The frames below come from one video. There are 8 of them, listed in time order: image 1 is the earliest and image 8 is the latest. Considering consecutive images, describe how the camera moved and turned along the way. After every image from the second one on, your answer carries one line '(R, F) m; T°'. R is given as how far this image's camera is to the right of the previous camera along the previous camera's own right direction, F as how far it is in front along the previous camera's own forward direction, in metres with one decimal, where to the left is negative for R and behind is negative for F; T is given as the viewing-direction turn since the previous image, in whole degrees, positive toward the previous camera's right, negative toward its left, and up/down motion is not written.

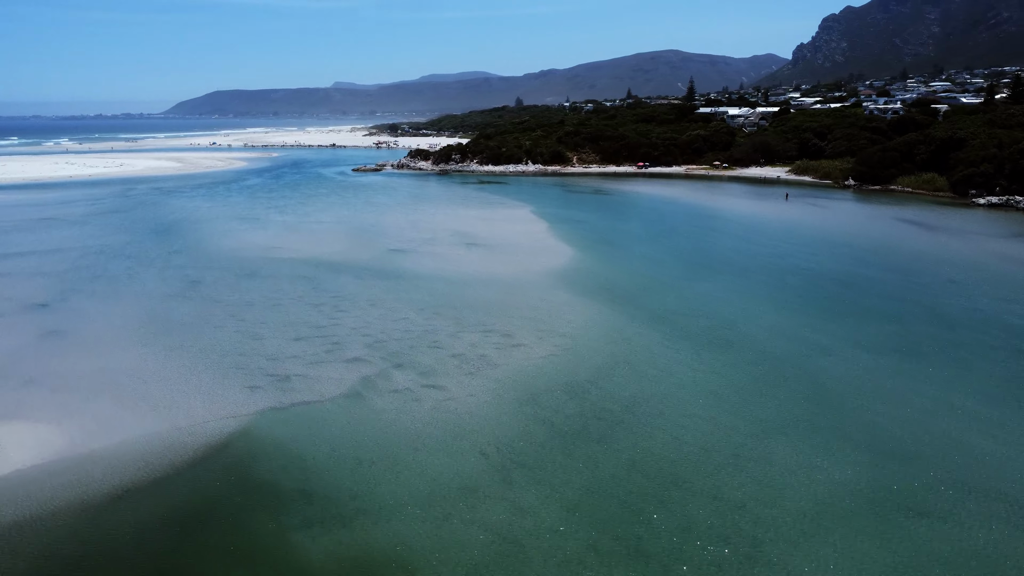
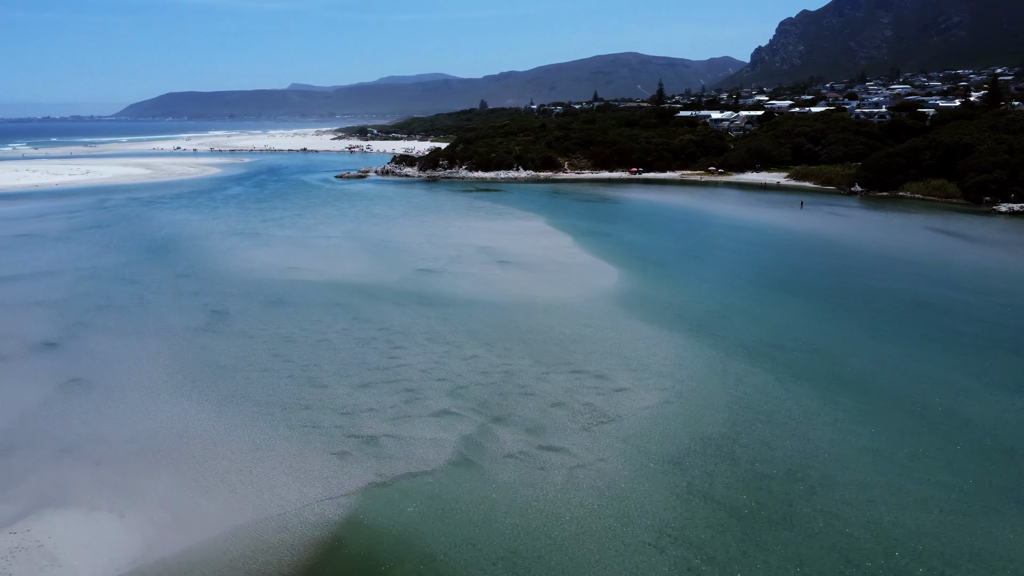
(-1.8, +1.5) m; +3°
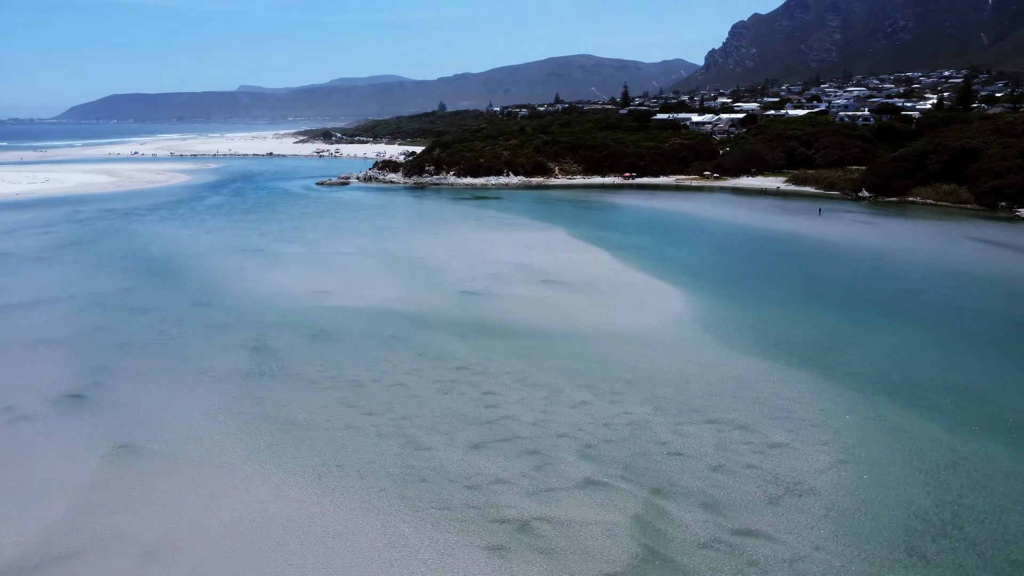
(-2.1, +1.6) m; +3°
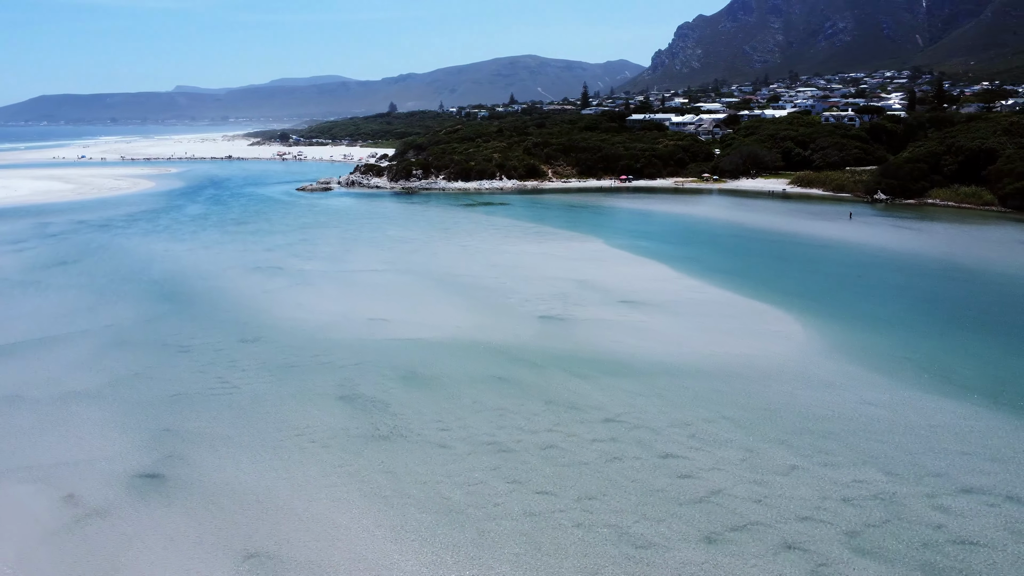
(-2.6, +2.1) m; +4°
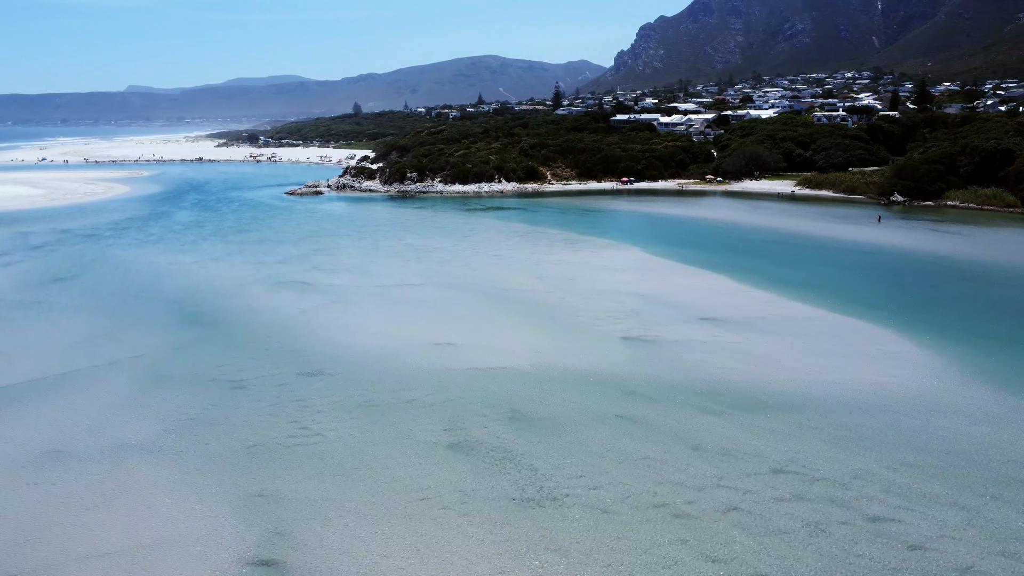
(-2.0, +1.6) m; +3°
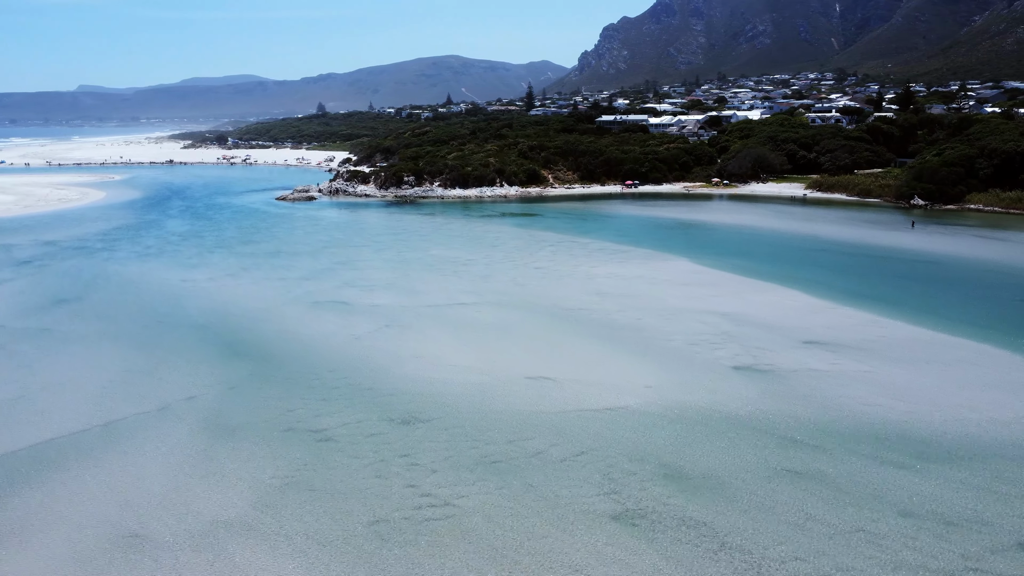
(-2.1, +1.6) m; +3°
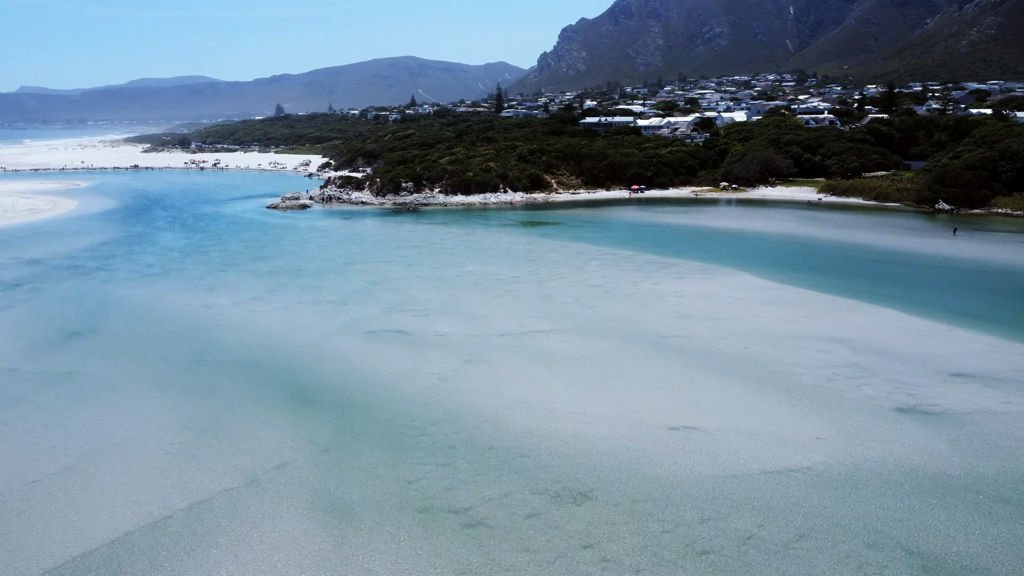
(-2.3, +1.9) m; +3°
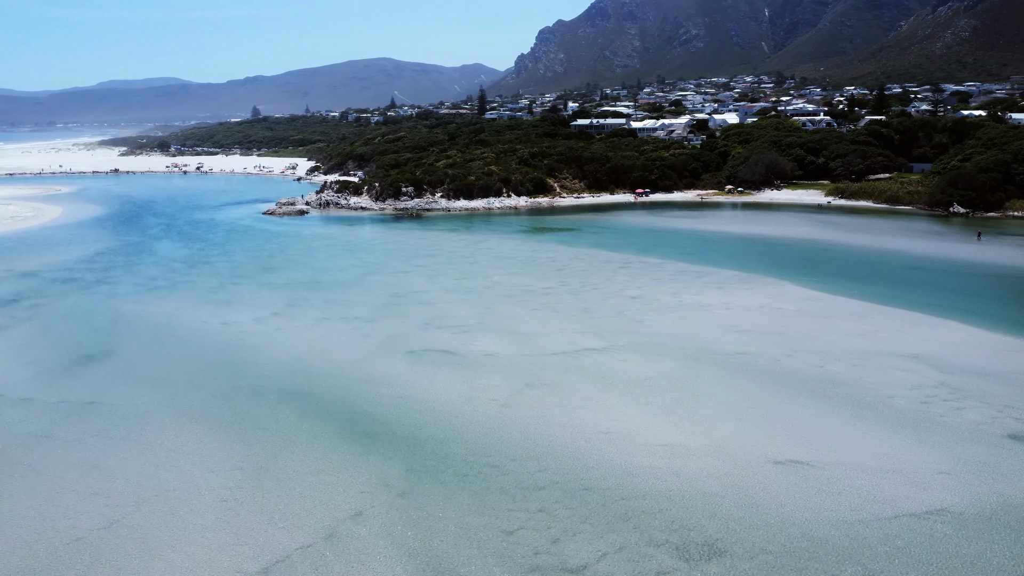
(-1.3, +1.0) m; +2°
